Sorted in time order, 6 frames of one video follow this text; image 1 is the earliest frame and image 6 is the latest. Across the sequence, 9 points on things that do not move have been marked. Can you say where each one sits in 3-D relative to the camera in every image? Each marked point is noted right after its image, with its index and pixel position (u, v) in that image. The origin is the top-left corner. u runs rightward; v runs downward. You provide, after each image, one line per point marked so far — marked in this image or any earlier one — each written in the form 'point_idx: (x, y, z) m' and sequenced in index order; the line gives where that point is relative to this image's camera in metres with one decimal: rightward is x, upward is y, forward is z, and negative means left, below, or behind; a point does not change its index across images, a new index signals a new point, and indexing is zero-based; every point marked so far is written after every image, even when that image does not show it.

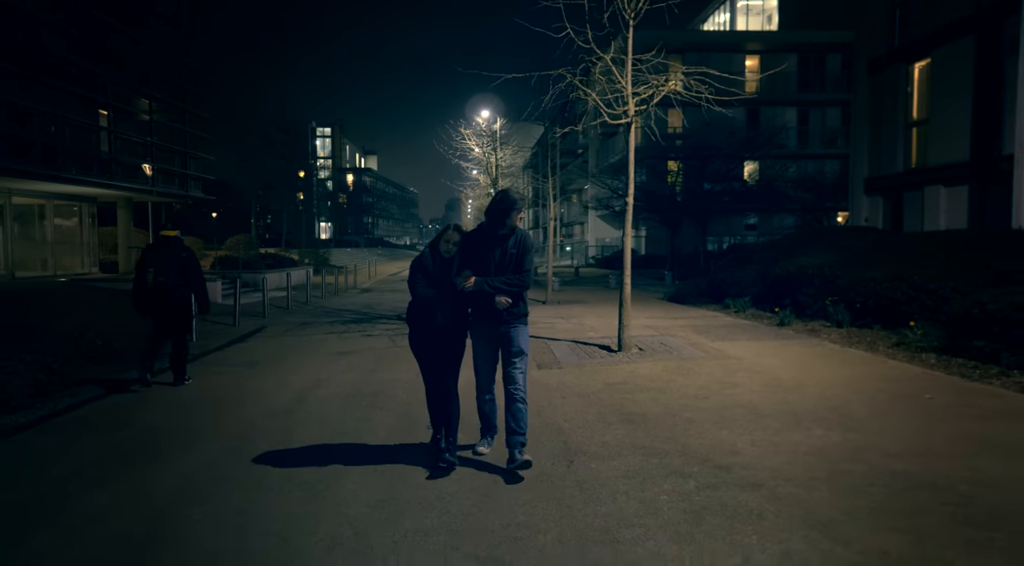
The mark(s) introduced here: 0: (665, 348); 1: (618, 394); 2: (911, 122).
0: (+2.3, -1.0, +9.5) m
1: (+1.2, -1.2, +6.9) m
2: (+10.9, +4.4, +17.0) m
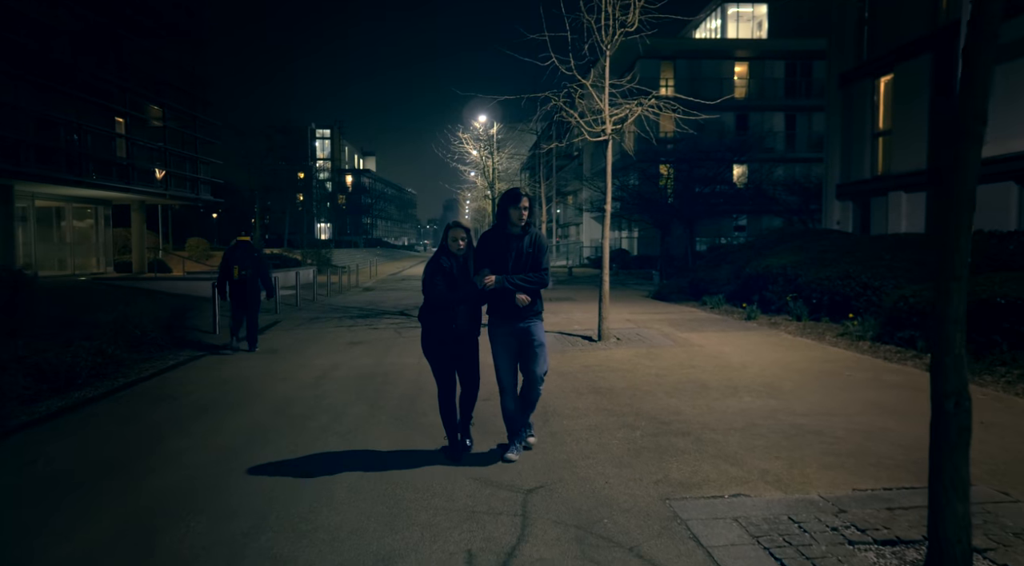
0: (+2.2, -0.9, +10.8) m
1: (+1.1, -1.2, +8.1) m
2: (+10.7, +4.5, +18.3) m
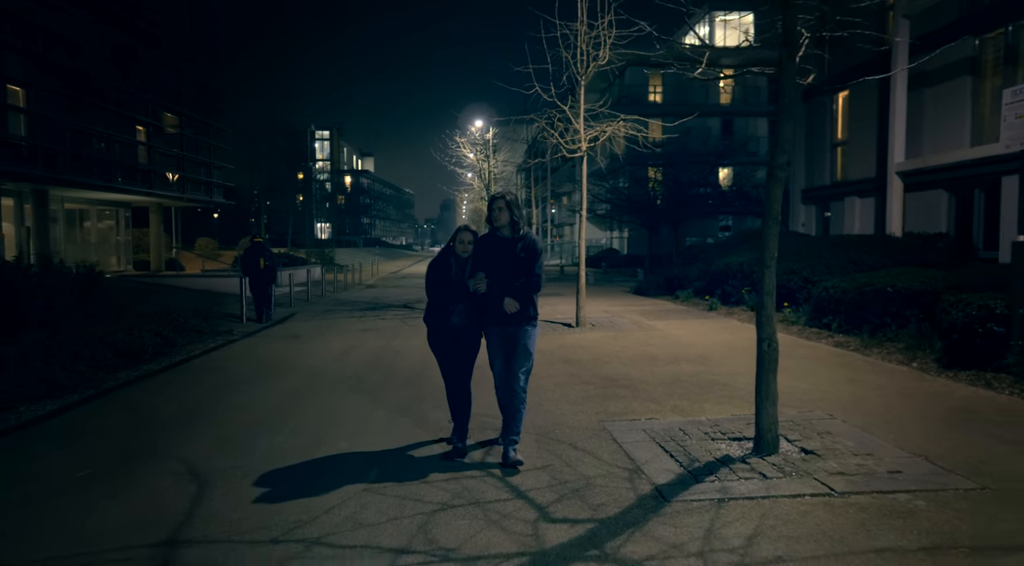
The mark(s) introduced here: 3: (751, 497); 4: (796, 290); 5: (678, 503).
0: (+2.0, -0.8, +12.6) m
1: (+0.9, -1.0, +10.0) m
2: (+10.5, +4.6, +20.2) m
3: (+1.6, -1.4, +4.1) m
4: (+5.8, -0.1, +12.8) m
5: (+1.1, -1.4, +4.0) m
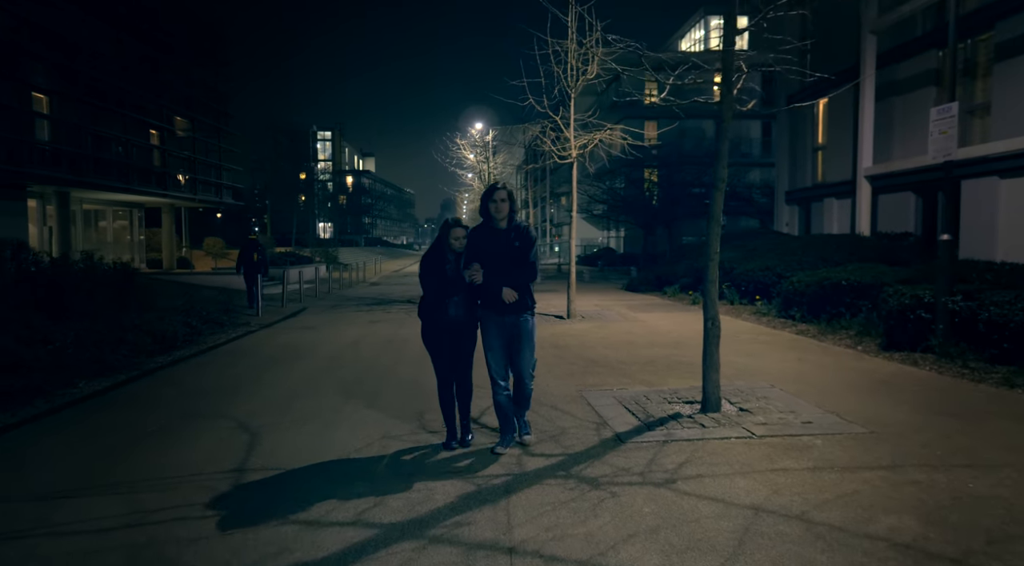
0: (+1.9, -0.7, +13.7) m
1: (+0.8, -0.9, +11.1) m
2: (+10.4, +4.7, +21.3) m
3: (+1.5, -1.3, +5.2) m
4: (+5.7, 0.0, +13.9) m
5: (+1.0, -1.3, +5.1) m
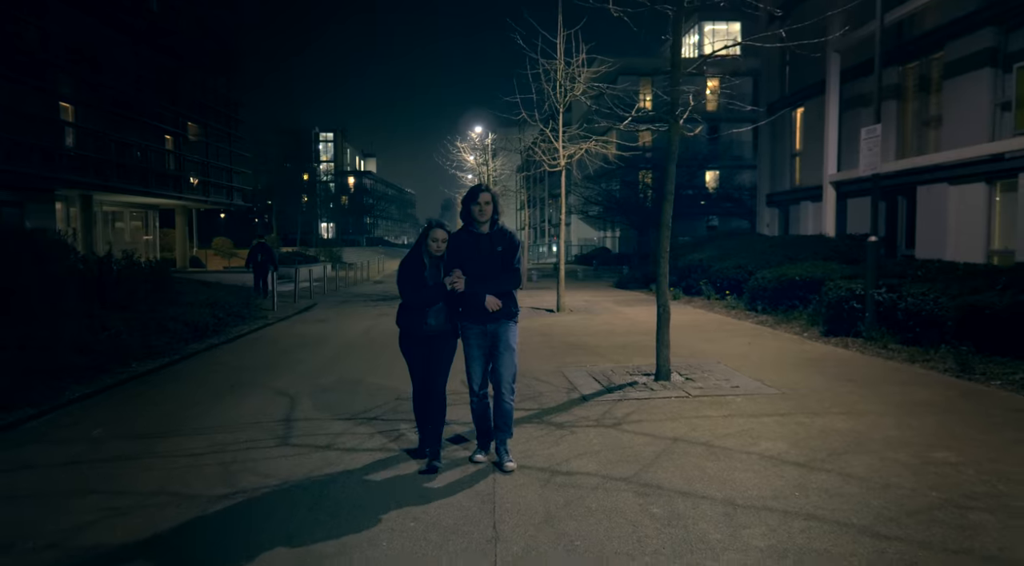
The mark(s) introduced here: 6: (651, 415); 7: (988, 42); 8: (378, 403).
0: (+1.8, -0.6, +15.1) m
1: (+0.7, -0.9, +12.5) m
2: (+10.3, +4.8, +22.7) m
3: (+1.3, -1.2, +6.6) m
4: (+5.6, +0.1, +15.3) m
5: (+0.8, -1.2, +6.5) m
6: (+1.3, -1.3, +6.0) m
7: (+10.7, +5.4, +14.0) m
8: (-1.5, -1.4, +7.1) m
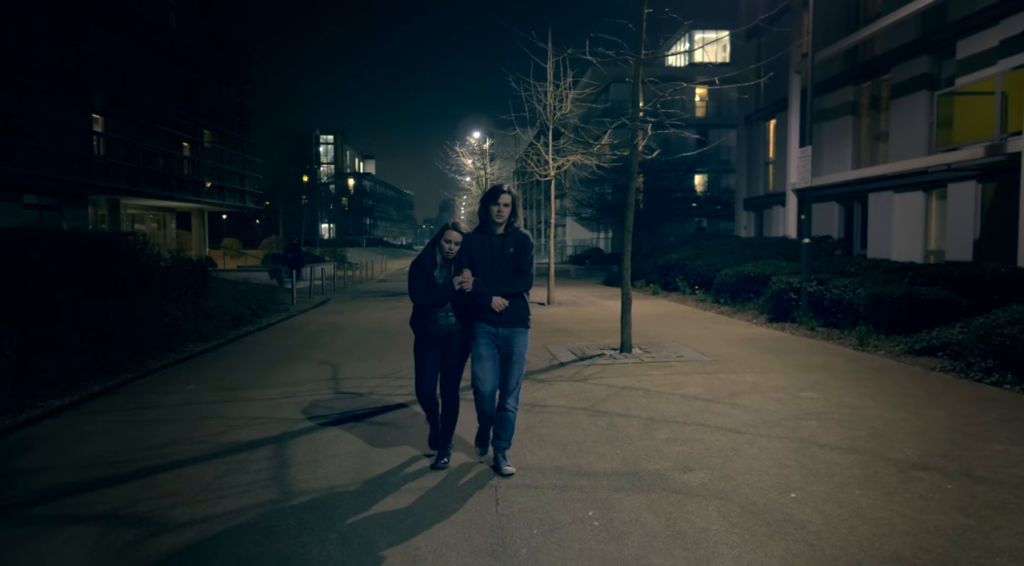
0: (+1.7, -0.5, +17.1) m
1: (+0.6, -0.8, +14.5) m
2: (+10.2, +4.9, +24.7) m
3: (+1.3, -1.1, +8.5) m
4: (+5.5, +0.1, +17.2) m
5: (+0.8, -1.1, +8.5) m
6: (+1.3, -1.2, +7.9) m
7: (+10.6, +5.5, +16.0) m
8: (-1.6, -1.3, +9.0) m
